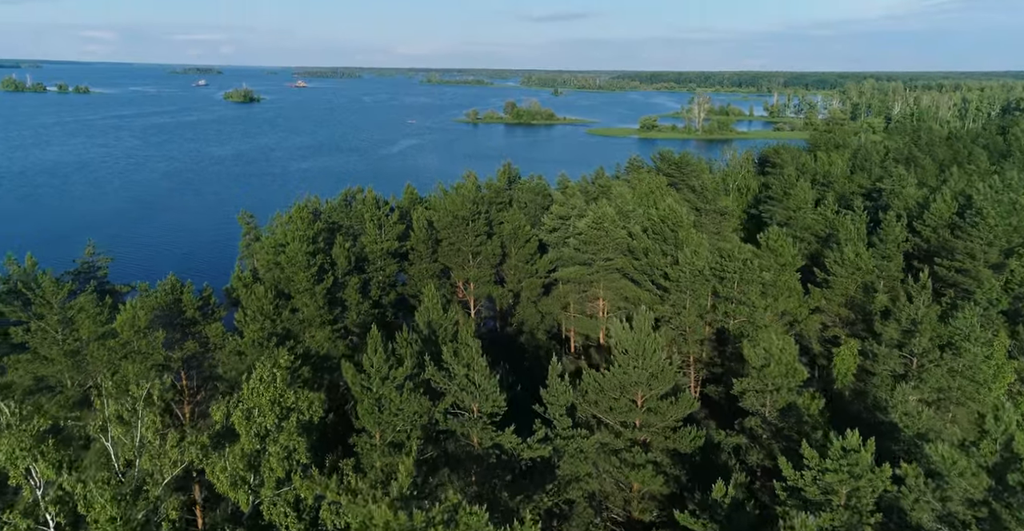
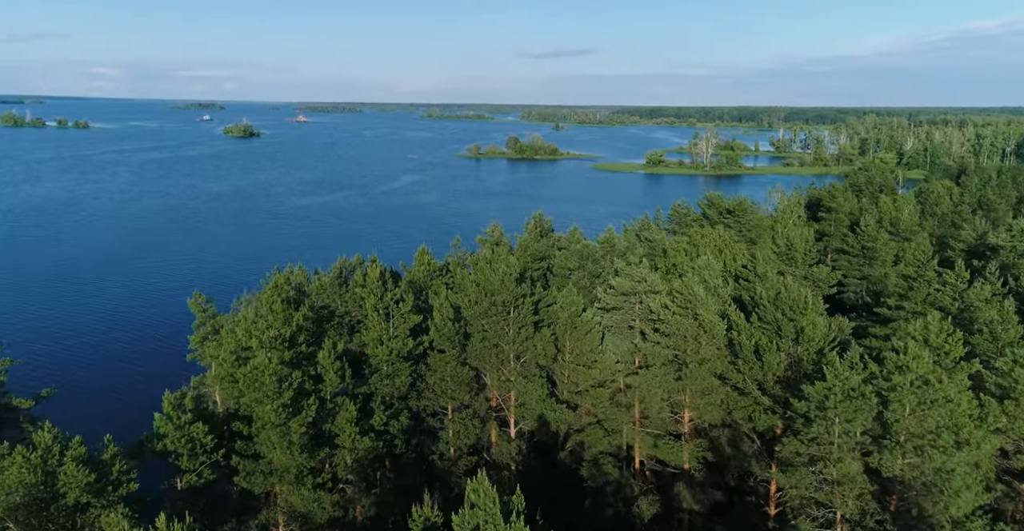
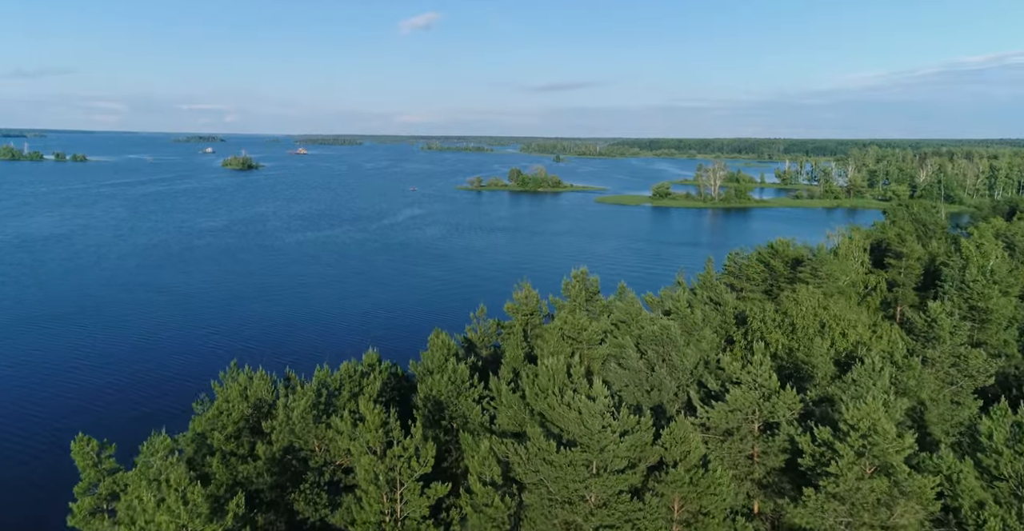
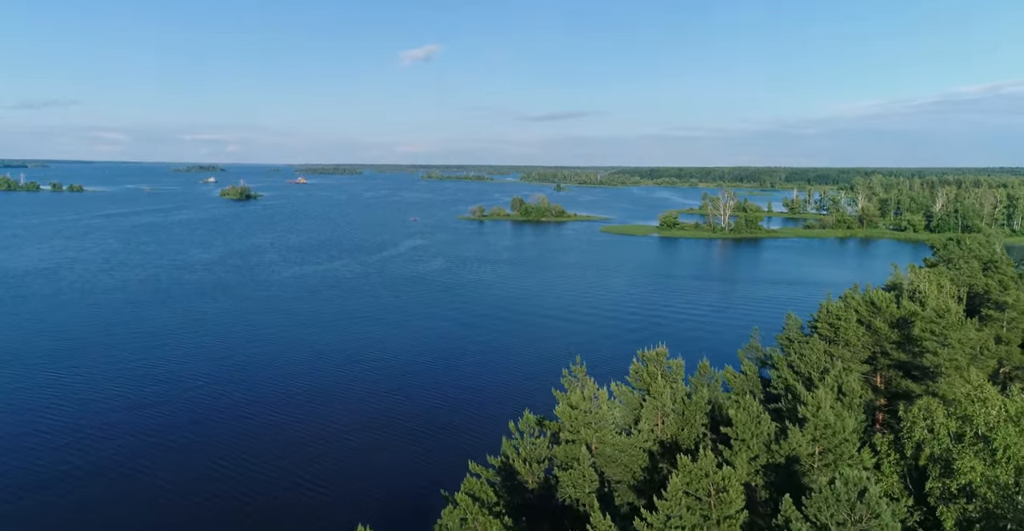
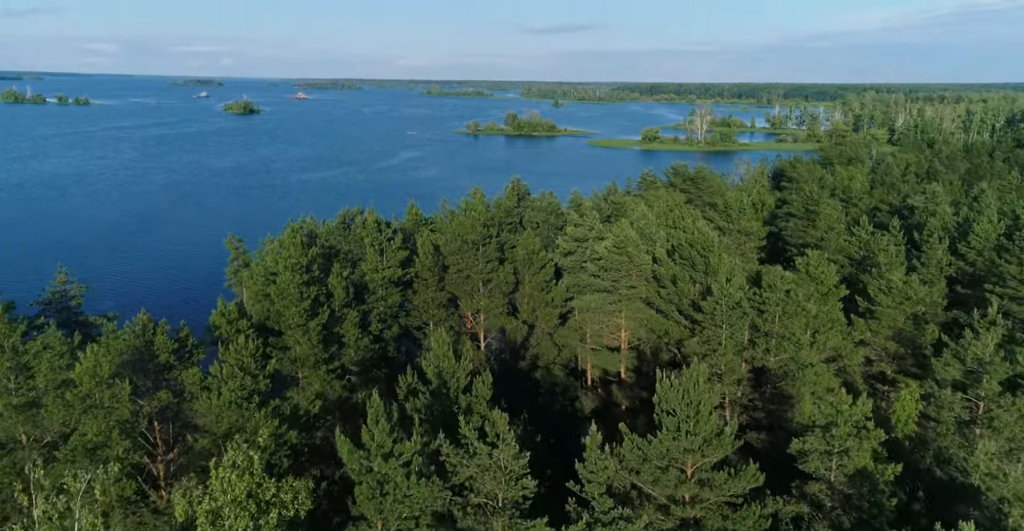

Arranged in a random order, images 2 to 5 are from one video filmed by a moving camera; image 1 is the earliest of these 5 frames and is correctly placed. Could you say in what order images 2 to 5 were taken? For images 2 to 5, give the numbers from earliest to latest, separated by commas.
5, 2, 3, 4
